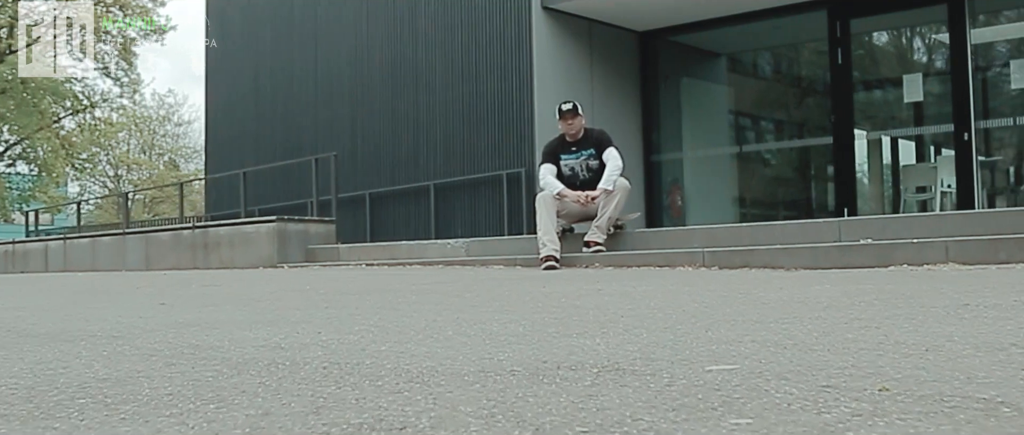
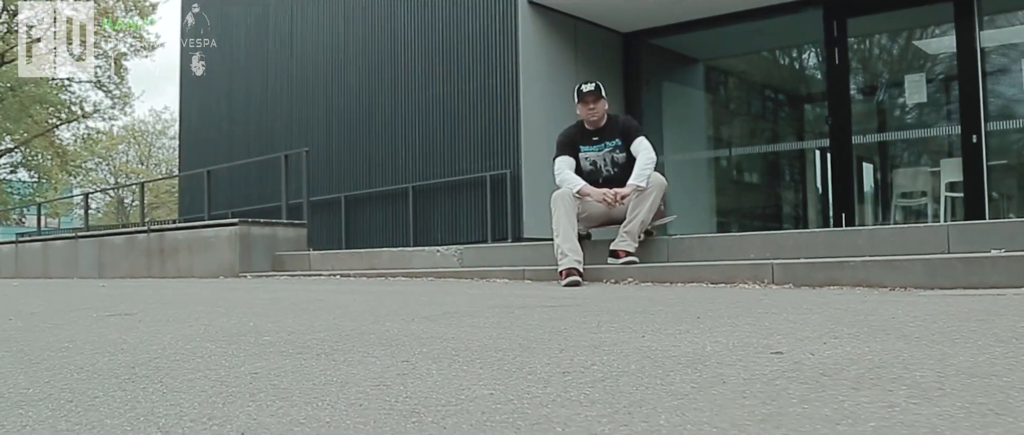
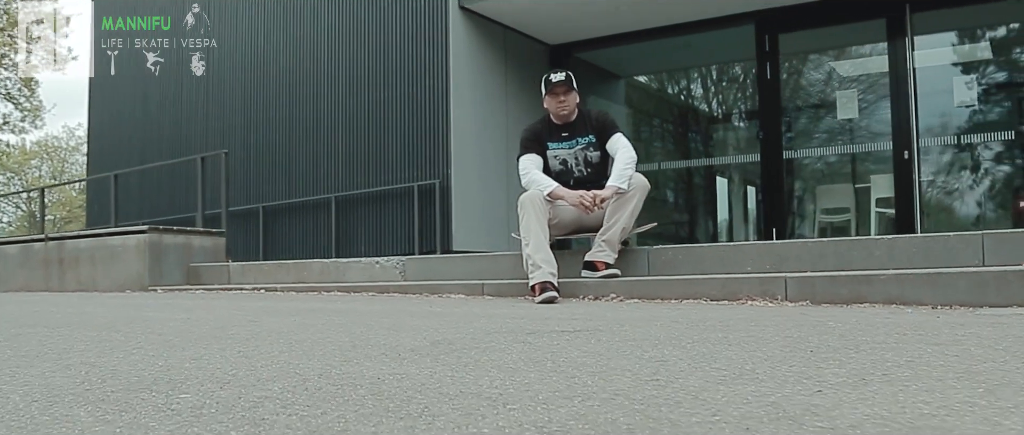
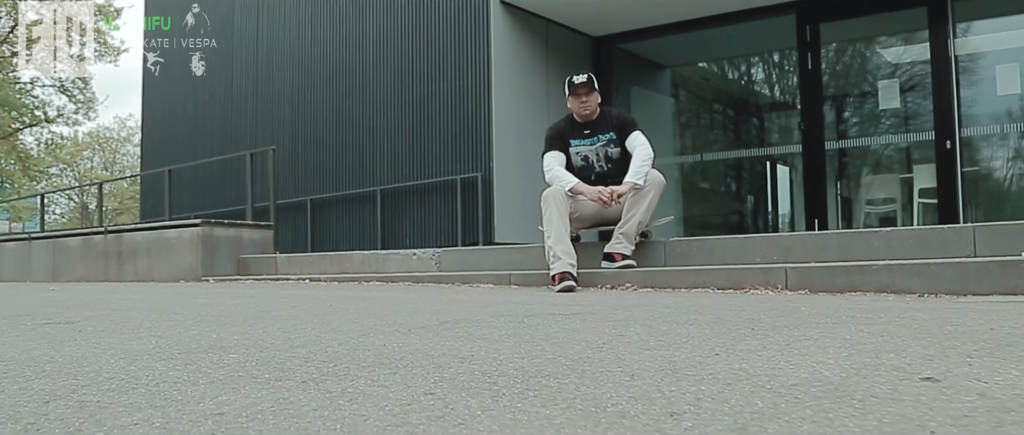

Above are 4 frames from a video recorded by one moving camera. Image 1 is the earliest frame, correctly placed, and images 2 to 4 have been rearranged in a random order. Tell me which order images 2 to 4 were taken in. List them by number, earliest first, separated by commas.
2, 4, 3
